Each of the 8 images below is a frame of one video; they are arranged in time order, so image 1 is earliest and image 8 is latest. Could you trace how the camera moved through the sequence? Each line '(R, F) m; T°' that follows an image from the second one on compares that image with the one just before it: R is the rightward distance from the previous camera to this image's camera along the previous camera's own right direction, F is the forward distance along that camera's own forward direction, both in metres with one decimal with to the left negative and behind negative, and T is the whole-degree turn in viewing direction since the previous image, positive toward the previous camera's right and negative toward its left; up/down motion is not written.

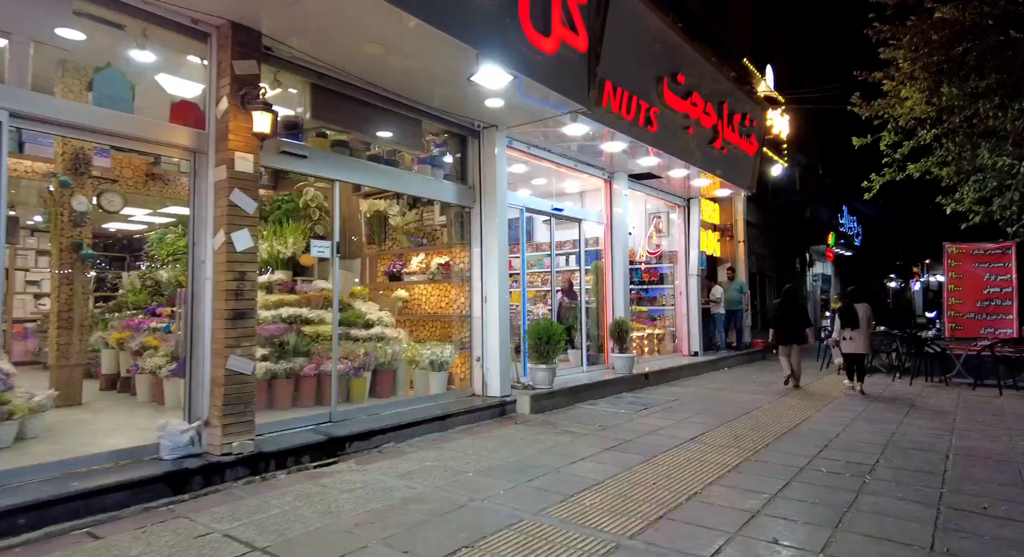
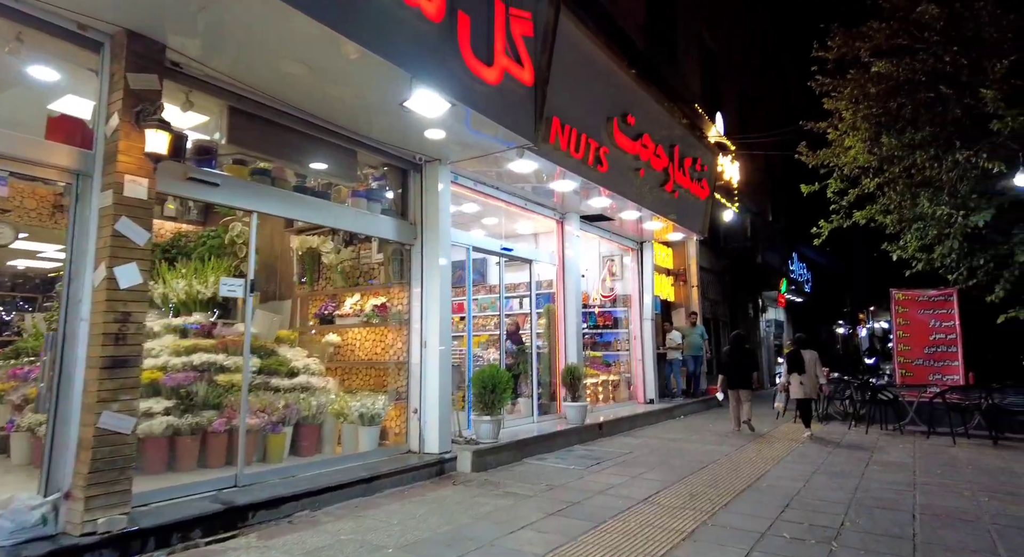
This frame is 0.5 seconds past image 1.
(+0.2, +0.4) m; +4°
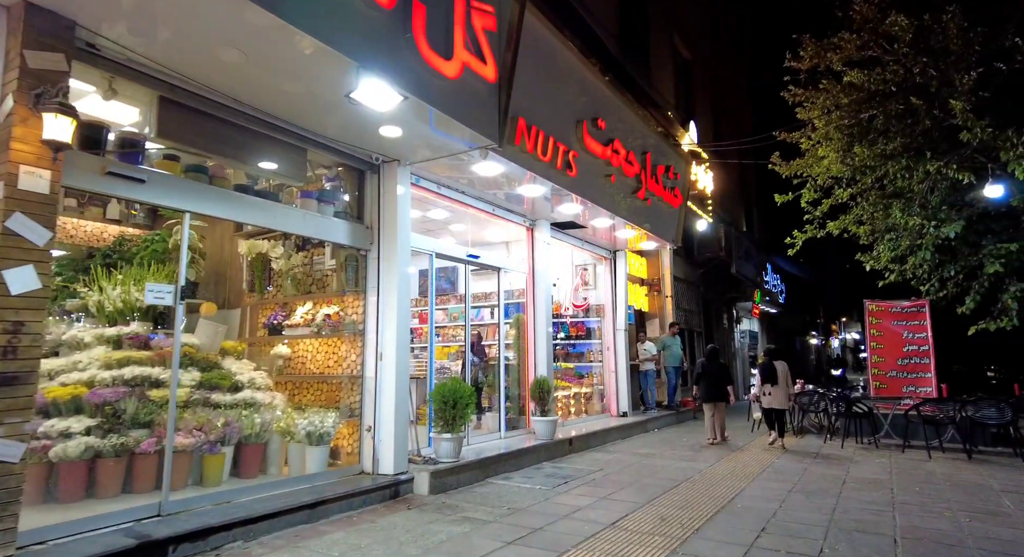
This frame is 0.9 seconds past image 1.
(+0.1, +0.4) m; +2°
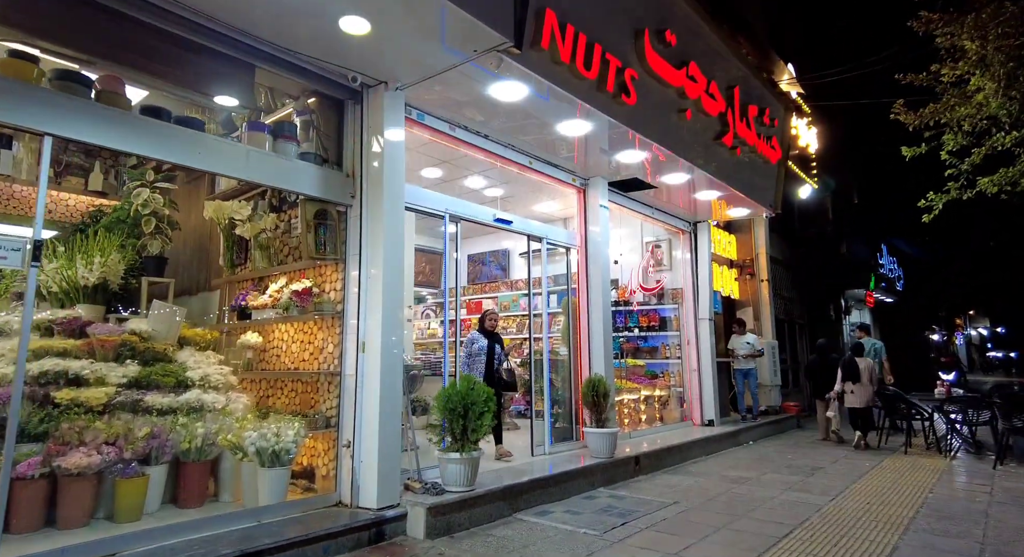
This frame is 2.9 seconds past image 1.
(+0.4, +1.7) m; -8°
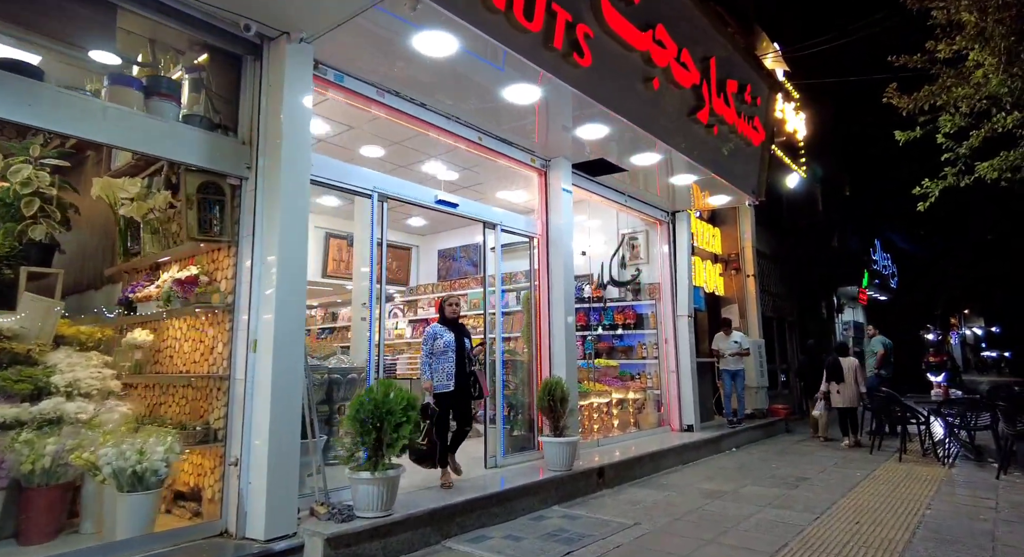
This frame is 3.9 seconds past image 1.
(+0.4, +0.7) m; 0°
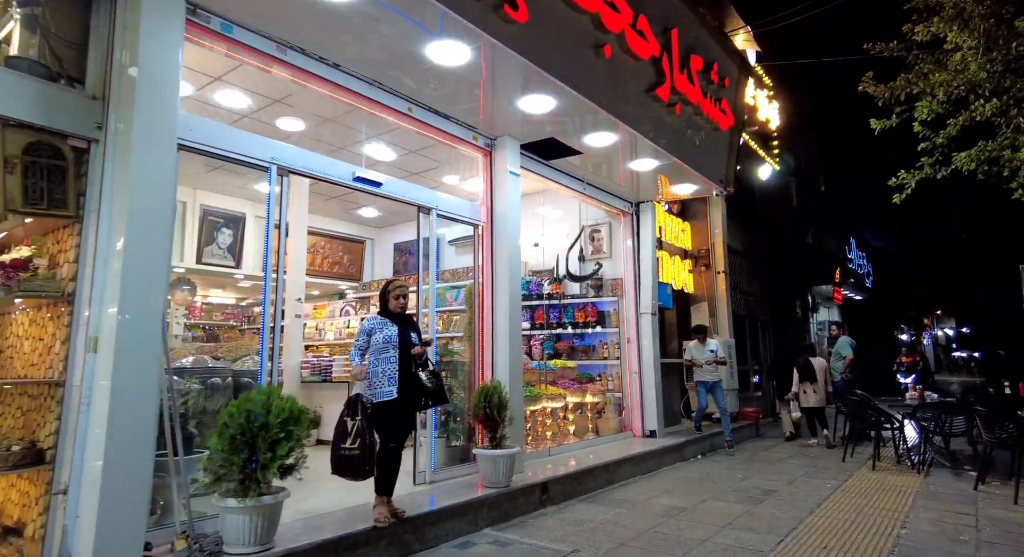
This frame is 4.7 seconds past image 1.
(+0.4, +0.6) m; +2°
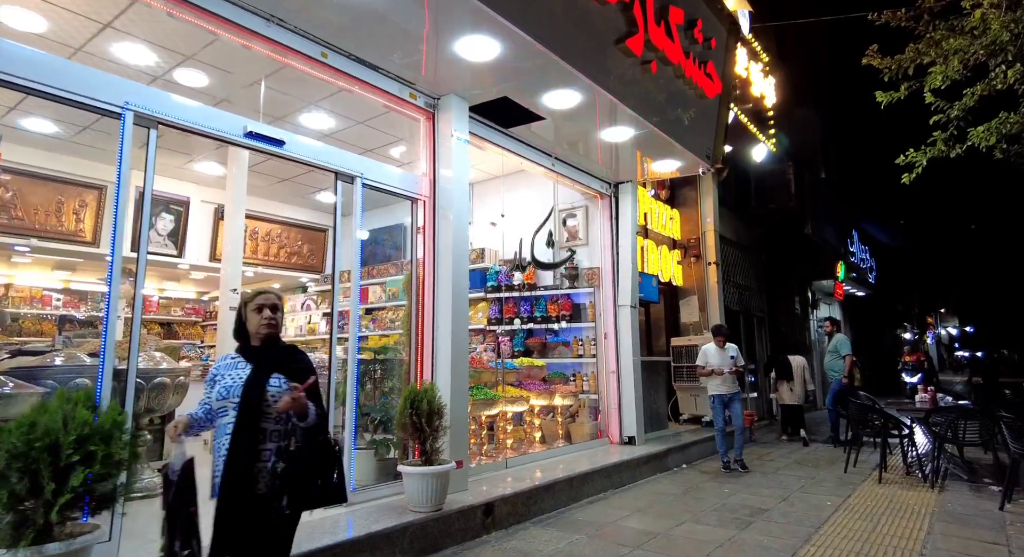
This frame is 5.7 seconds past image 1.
(+0.4, +0.8) m; 0°
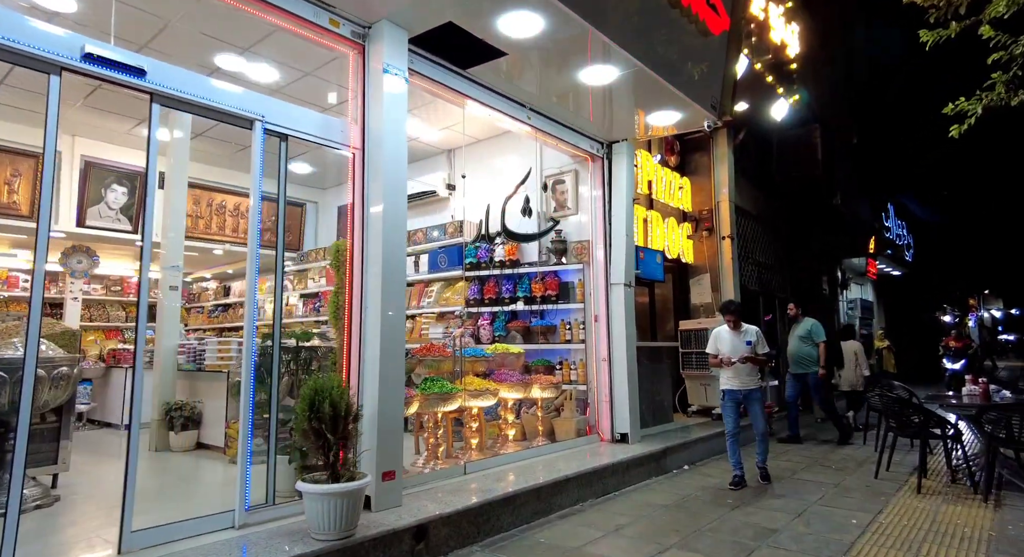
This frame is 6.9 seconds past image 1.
(+0.5, +0.9) m; -2°
